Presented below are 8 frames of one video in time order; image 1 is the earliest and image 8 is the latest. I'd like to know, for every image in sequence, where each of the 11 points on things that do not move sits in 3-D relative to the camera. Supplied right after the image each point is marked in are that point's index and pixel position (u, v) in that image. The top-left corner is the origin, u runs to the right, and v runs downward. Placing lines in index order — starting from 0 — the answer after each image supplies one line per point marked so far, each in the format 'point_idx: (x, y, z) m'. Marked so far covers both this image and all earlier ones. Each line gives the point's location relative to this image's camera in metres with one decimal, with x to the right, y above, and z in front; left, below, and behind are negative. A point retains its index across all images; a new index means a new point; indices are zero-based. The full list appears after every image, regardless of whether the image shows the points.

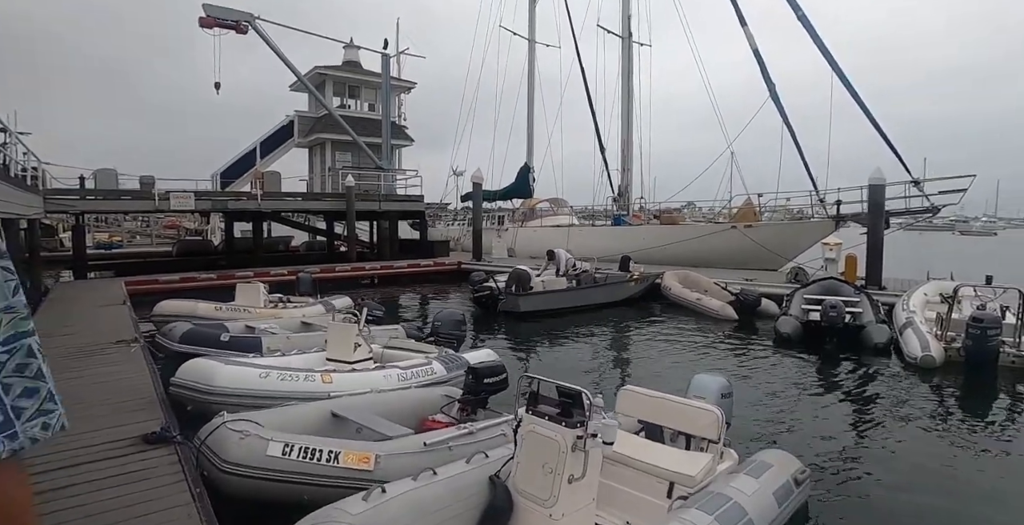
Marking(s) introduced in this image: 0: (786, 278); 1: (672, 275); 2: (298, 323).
0: (+7.7, -0.5, +14.5) m
1: (+4.3, -0.4, +14.3) m
2: (-3.3, -1.0, +8.2) m
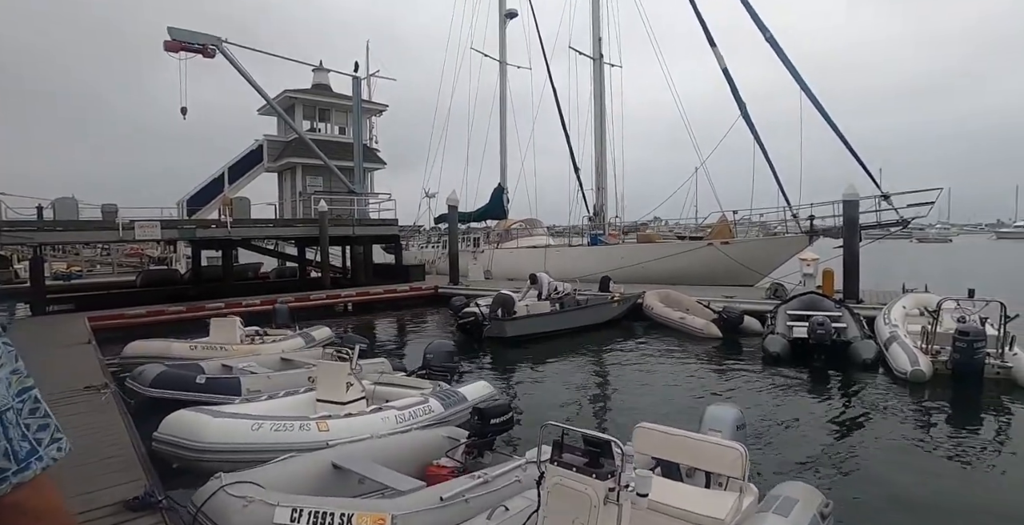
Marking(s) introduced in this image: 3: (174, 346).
0: (+7.2, -0.9, +14.7) m
1: (+3.8, -0.9, +14.3) m
2: (-3.4, -1.5, +7.8) m
3: (-5.0, -1.3, +8.0) m
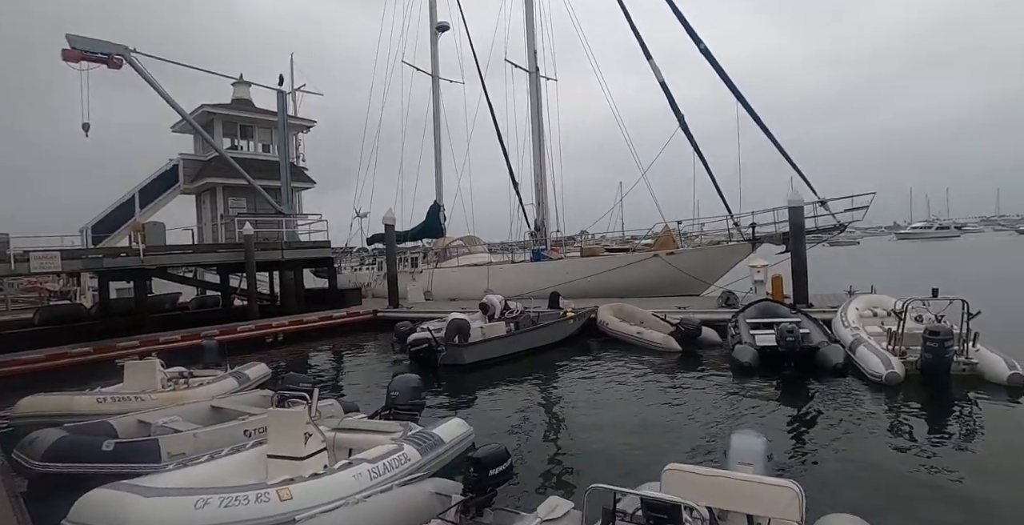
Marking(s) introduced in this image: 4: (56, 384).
0: (+5.8, -1.1, +14.9) m
1: (+2.5, -1.2, +14.1) m
2: (-3.8, -1.9, +6.7) m
3: (-5.4, -1.7, +6.7) m
4: (-9.8, -2.7, +11.4) m
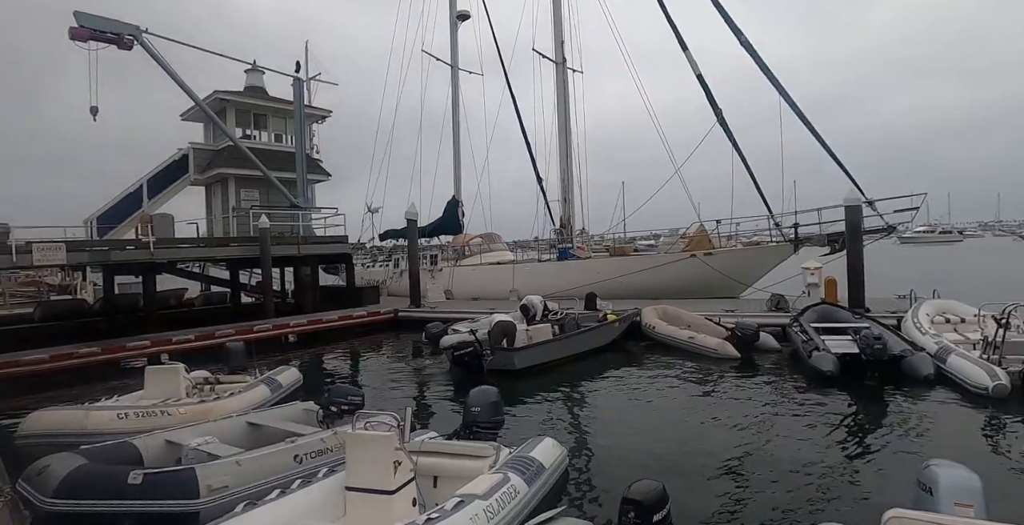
0: (+6.7, -1.1, +14.0) m
1: (+3.5, -1.2, +13.2) m
2: (-2.9, -1.8, +5.8) m
3: (-4.5, -1.6, +5.7) m
4: (-8.9, -2.5, +10.5) m
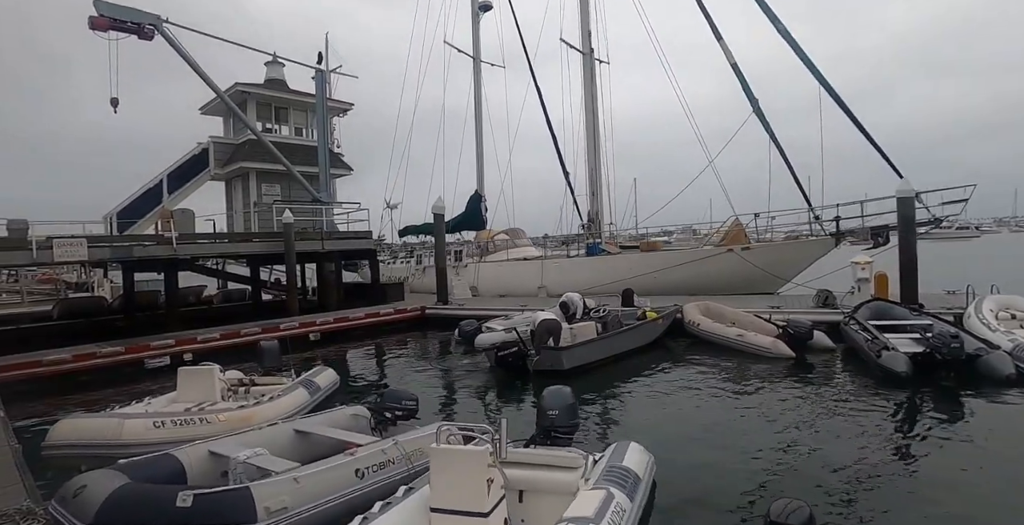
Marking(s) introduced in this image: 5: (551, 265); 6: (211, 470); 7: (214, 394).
0: (+7.6, -1.0, +13.3) m
1: (+4.3, -1.1, +12.5) m
2: (-2.2, -1.7, +5.2) m
3: (-3.8, -1.5, +5.2) m
4: (-8.1, -2.4, +10.1) m
5: (+1.3, -0.1, +18.2) m
6: (-2.5, -1.7, +4.5) m
7: (-3.8, -1.7, +6.7) m
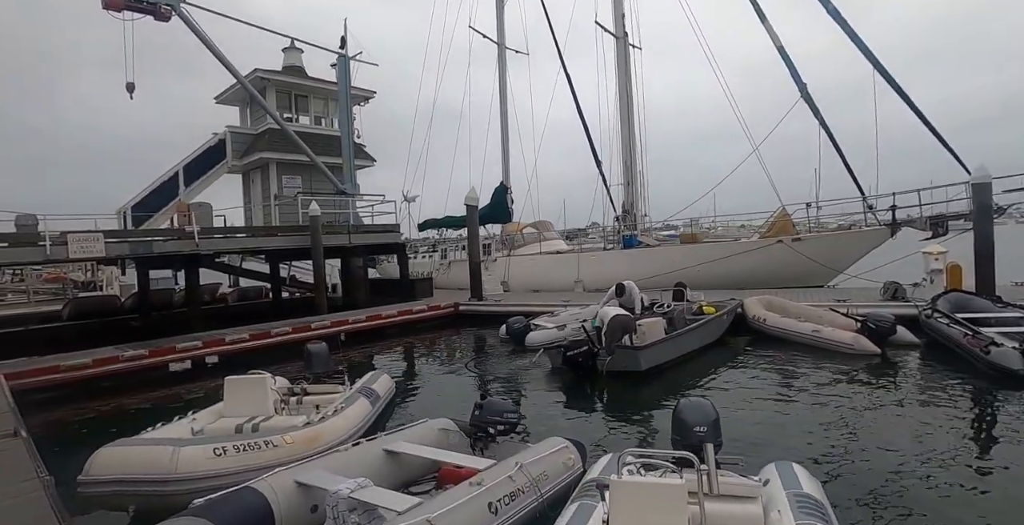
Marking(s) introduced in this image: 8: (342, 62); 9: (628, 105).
0: (+8.7, -0.8, +12.4) m
1: (+5.4, -0.9, +11.7) m
2: (-1.1, -1.6, +4.4) m
3: (-2.7, -1.5, +4.4) m
4: (-7.0, -2.3, +9.2) m
5: (+2.4, +0.1, +17.3) m
6: (-1.4, -1.6, +3.6) m
7: (-2.7, -1.6, +5.8) m
8: (-5.3, +6.3, +16.7) m
9: (+4.0, +5.5, +18.7) m
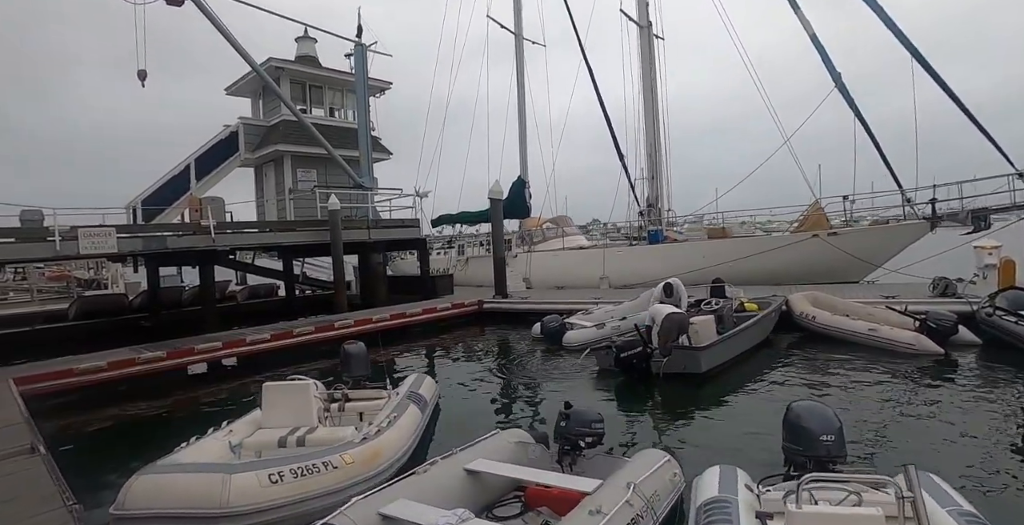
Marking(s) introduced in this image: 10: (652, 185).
0: (+9.4, -0.6, +11.8) m
1: (+6.1, -0.8, +11.1) m
2: (-0.4, -1.5, +3.8) m
3: (-2.0, -1.4, +3.8) m
4: (-6.3, -2.2, +8.6) m
5: (+3.1, +0.3, +16.8) m
6: (-0.7, -1.6, +3.0) m
7: (-2.0, -1.5, +5.2) m
8: (-4.6, +6.4, +16.1) m
9: (+4.7, +5.7, +18.1) m
10: (+4.7, +2.6, +18.1) m
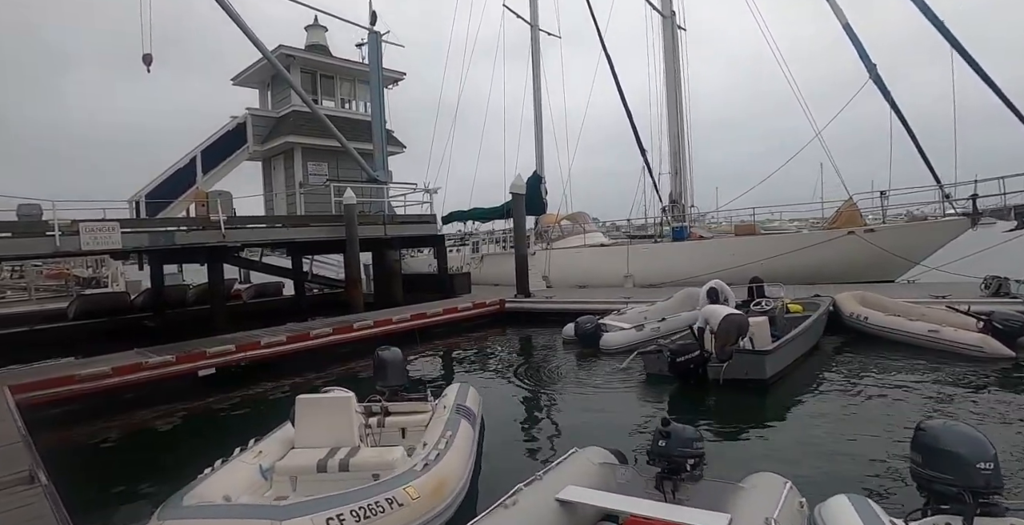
0: (+10.0, -0.6, +11.2) m
1: (+6.7, -0.7, +10.4) m
2: (+0.3, -1.5, +3.1) m
3: (-1.4, -1.4, +3.1) m
4: (-5.7, -2.2, +7.9) m
5: (+3.7, +0.3, +16.1) m
6: (-0.1, -1.5, +2.3) m
7: (-1.3, -1.5, +4.6) m
8: (-4.0, +6.5, +15.4) m
9: (+5.3, +5.7, +17.4) m
10: (+5.3, +2.7, +17.4) m
